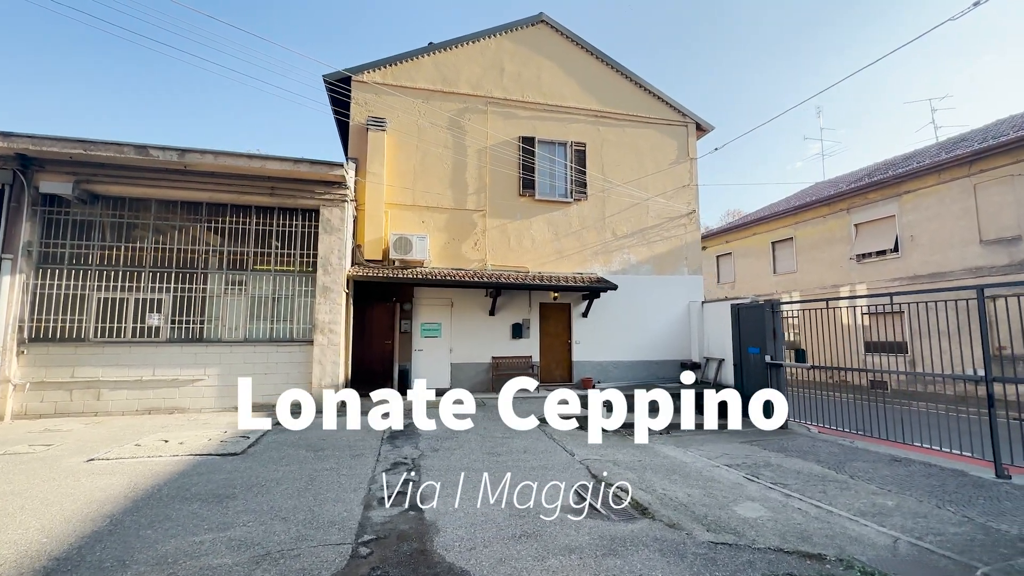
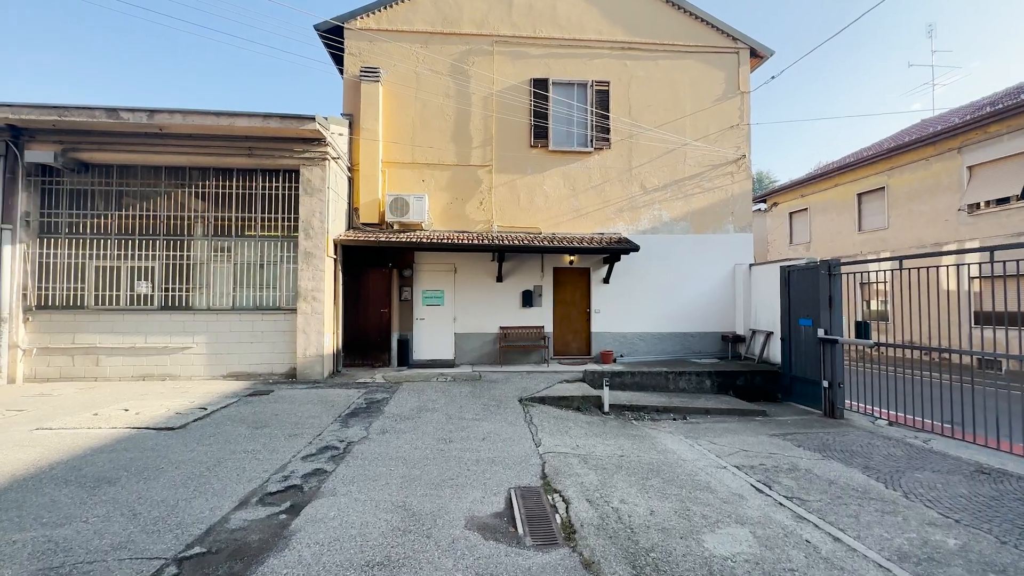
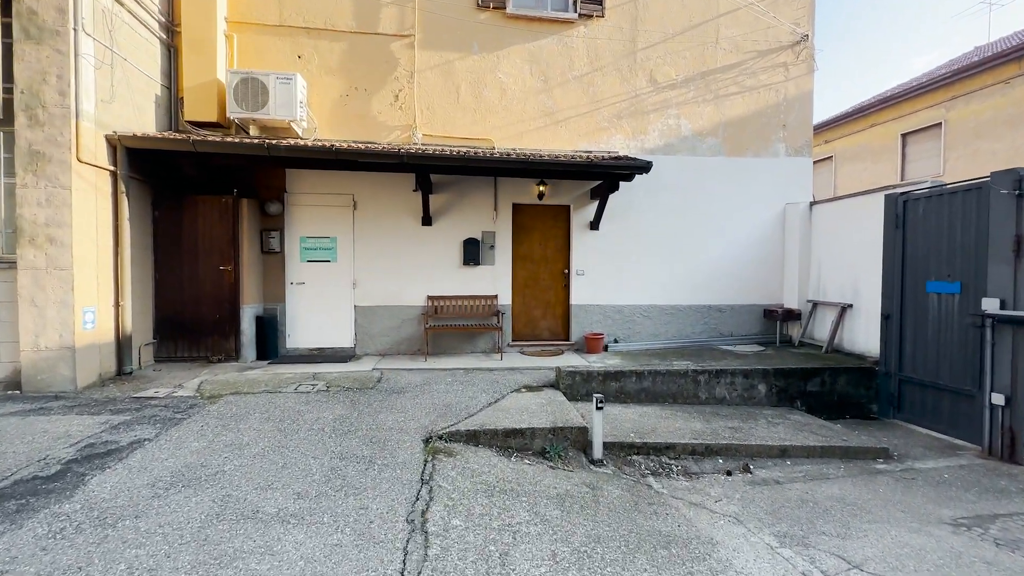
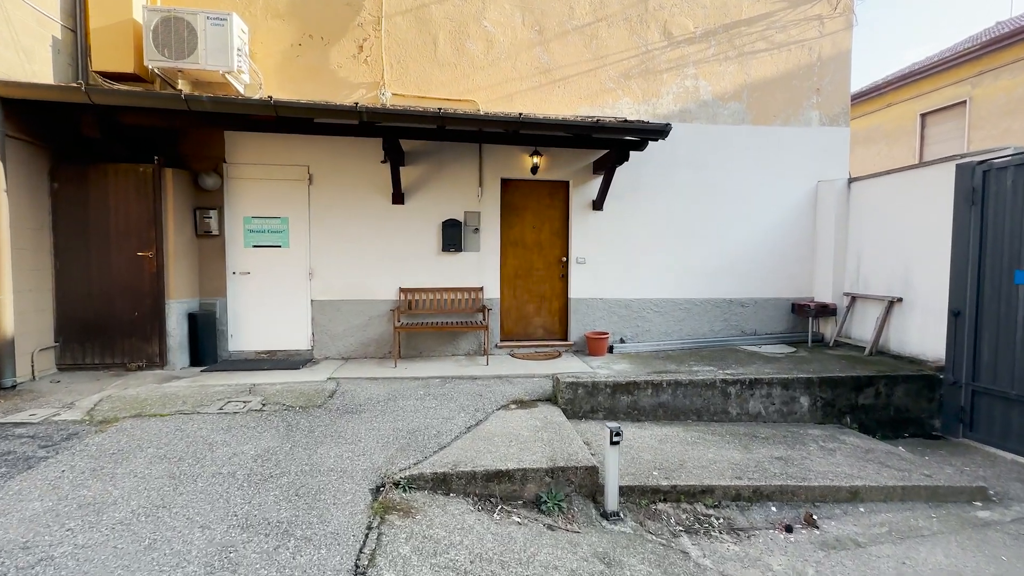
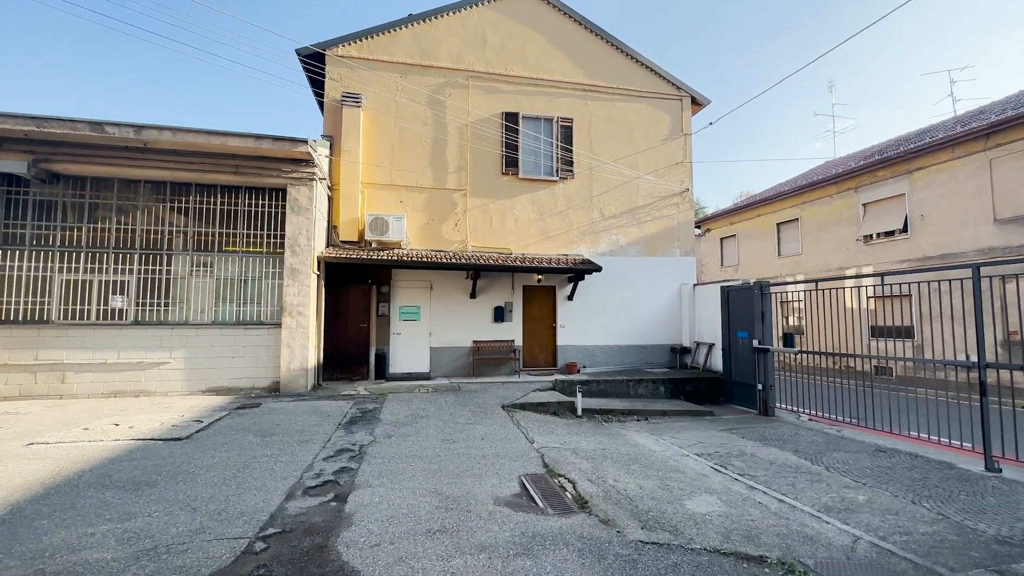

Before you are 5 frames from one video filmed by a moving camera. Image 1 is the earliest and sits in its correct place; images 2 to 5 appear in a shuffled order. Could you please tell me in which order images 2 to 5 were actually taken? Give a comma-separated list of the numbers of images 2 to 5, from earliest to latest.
5, 2, 3, 4
